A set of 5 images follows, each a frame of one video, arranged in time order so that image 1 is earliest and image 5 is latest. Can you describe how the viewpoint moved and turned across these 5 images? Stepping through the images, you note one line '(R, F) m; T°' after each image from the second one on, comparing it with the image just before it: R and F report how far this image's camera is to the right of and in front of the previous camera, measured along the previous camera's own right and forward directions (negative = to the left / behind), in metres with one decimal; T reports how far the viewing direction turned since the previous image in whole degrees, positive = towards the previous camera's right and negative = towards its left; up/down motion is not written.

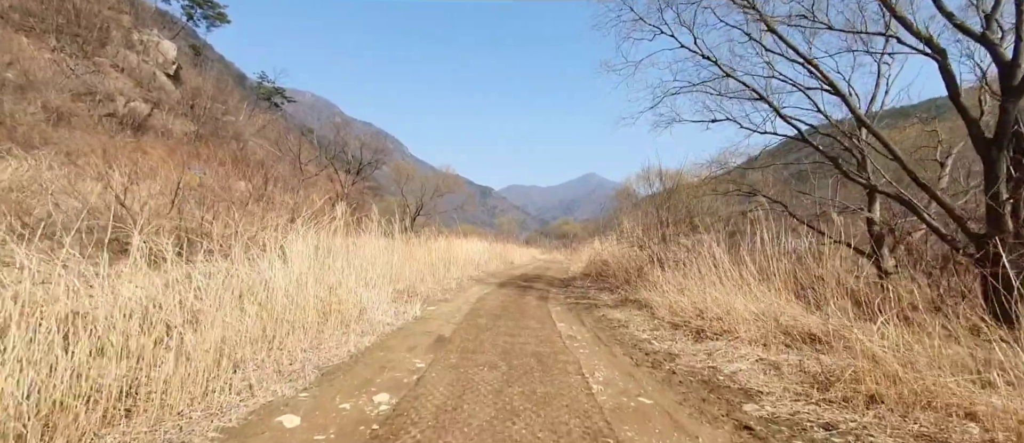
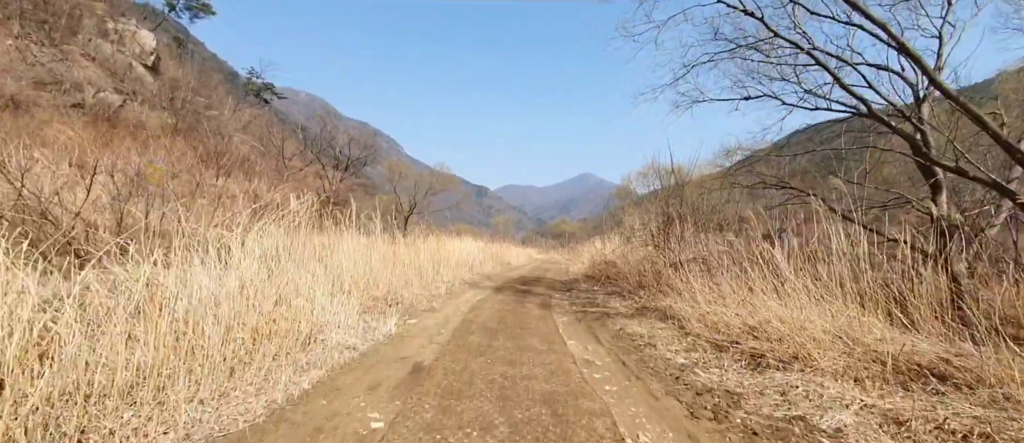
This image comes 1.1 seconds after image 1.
(0.0, +1.3) m; +1°
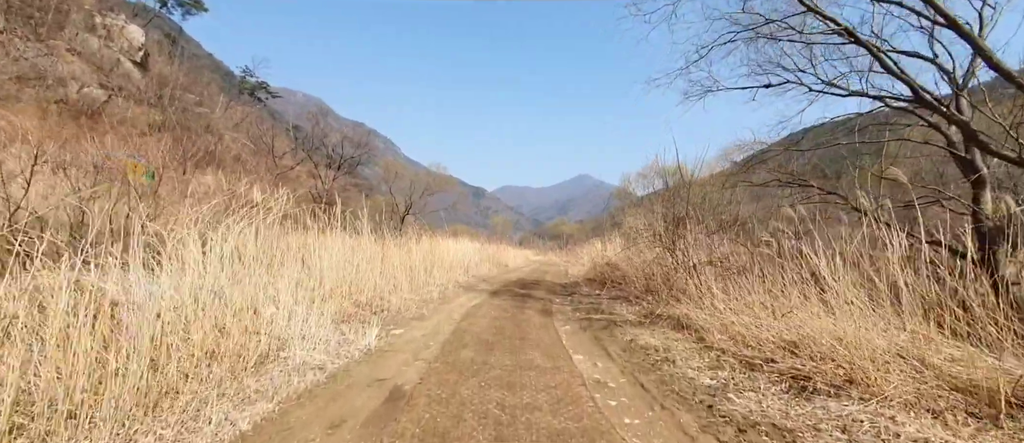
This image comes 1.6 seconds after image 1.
(0.0, +0.7) m; 0°
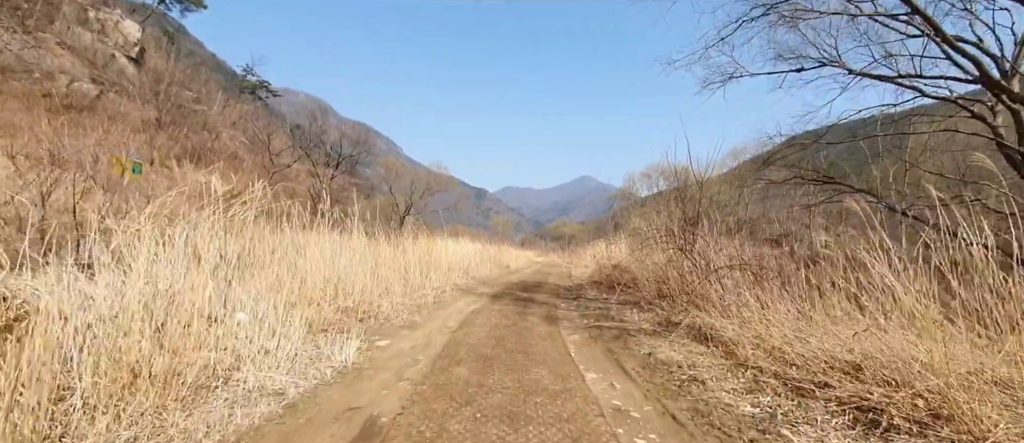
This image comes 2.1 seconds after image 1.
(0.0, +0.7) m; 0°
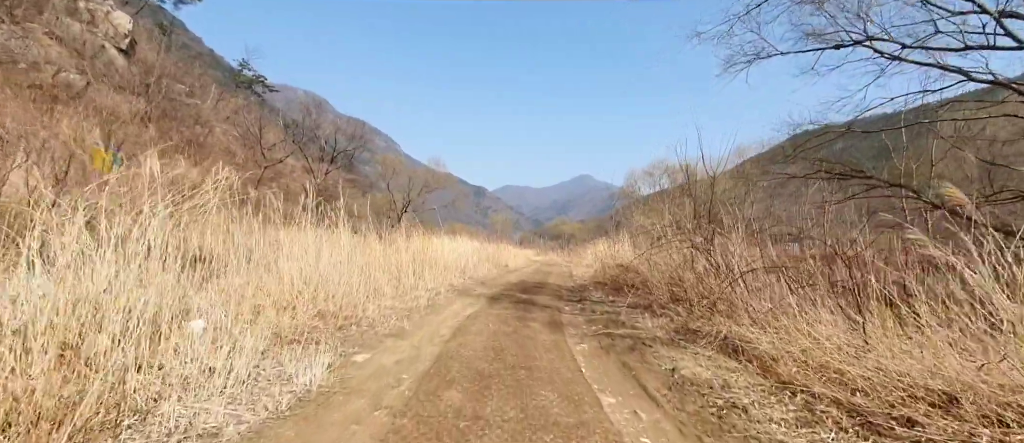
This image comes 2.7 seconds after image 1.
(0.0, +0.7) m; 0°
